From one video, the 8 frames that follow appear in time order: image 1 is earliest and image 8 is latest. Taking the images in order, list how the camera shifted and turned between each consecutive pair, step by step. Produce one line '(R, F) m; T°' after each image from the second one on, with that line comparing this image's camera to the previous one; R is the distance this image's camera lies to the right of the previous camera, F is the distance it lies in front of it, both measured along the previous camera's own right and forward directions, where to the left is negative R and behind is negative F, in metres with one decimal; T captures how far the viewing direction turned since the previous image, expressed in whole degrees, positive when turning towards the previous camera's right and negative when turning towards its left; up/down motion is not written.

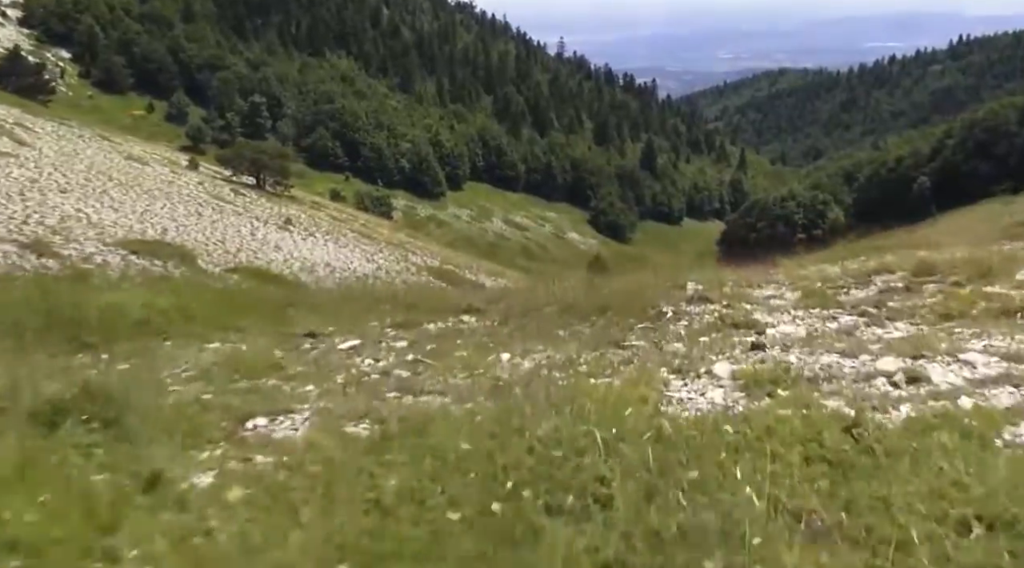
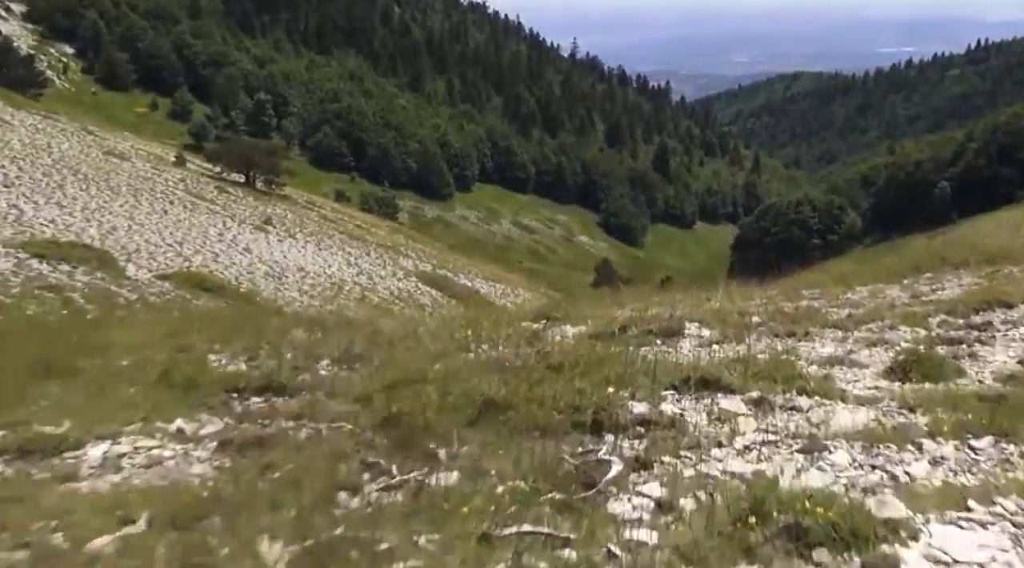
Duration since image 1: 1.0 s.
(+0.8, +3.7) m; -1°
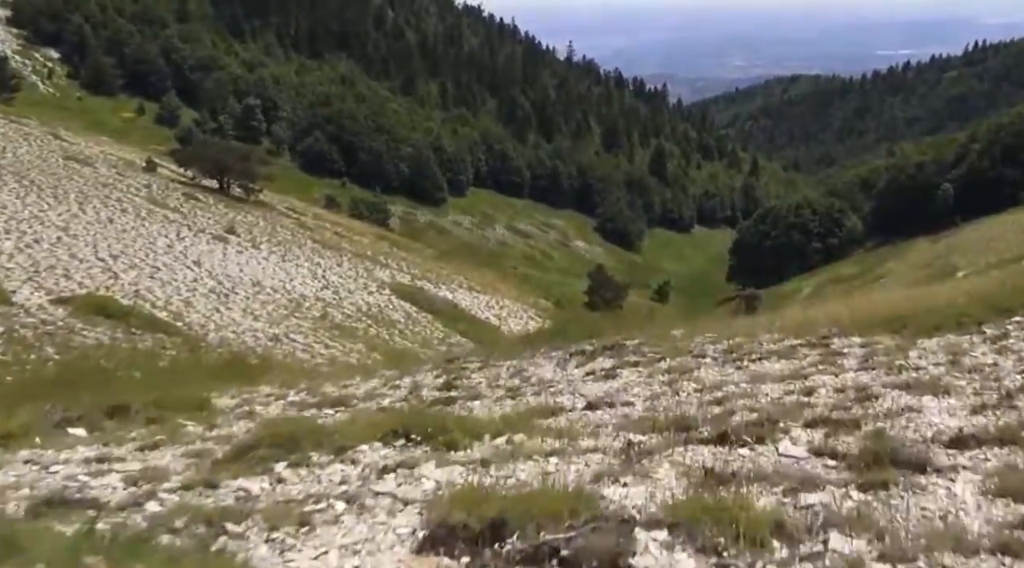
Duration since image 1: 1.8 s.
(+0.7, +3.4) m; 0°
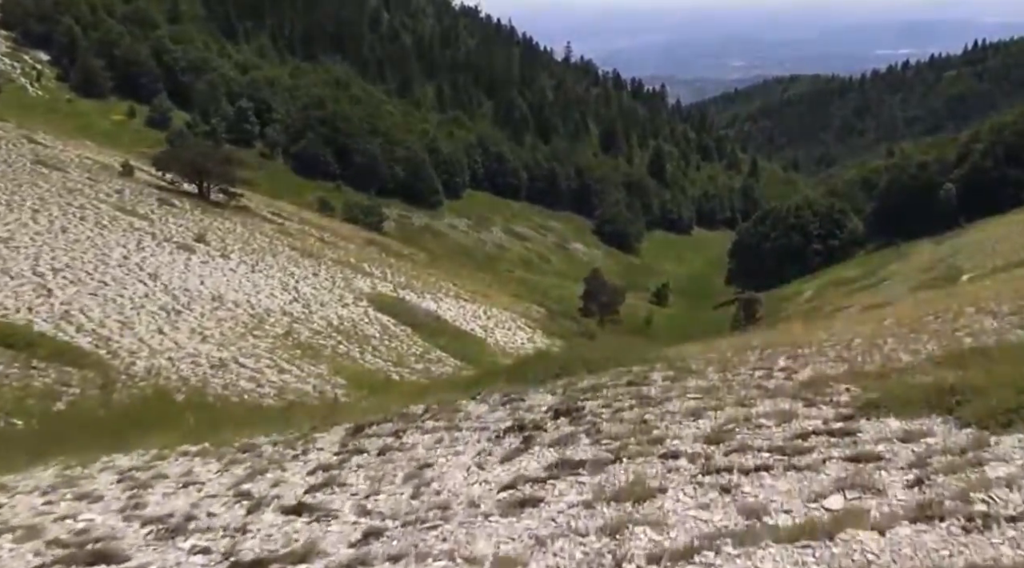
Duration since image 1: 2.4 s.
(+0.6, +2.4) m; 0°
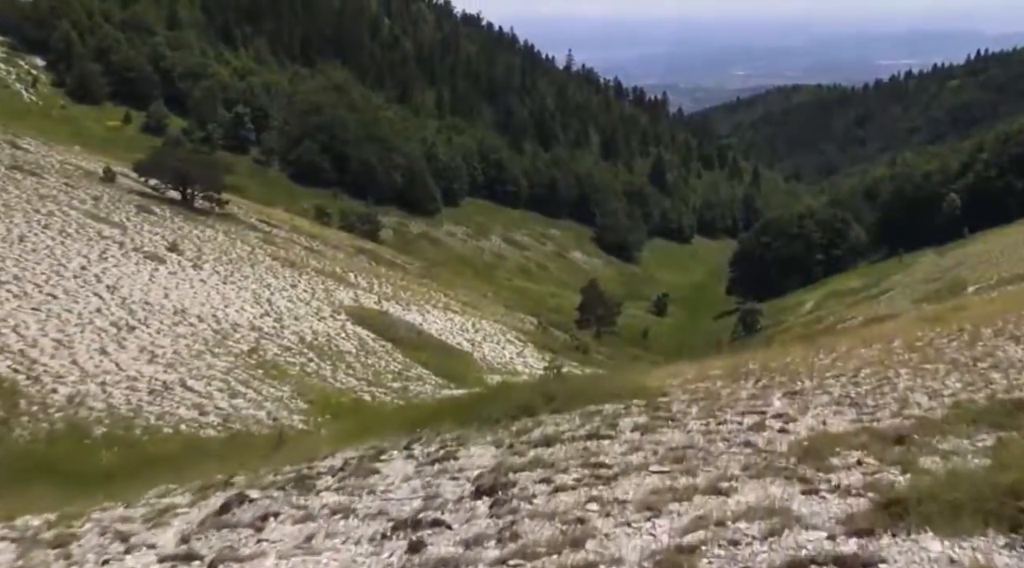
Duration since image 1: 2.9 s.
(+0.6, +1.9) m; 0°
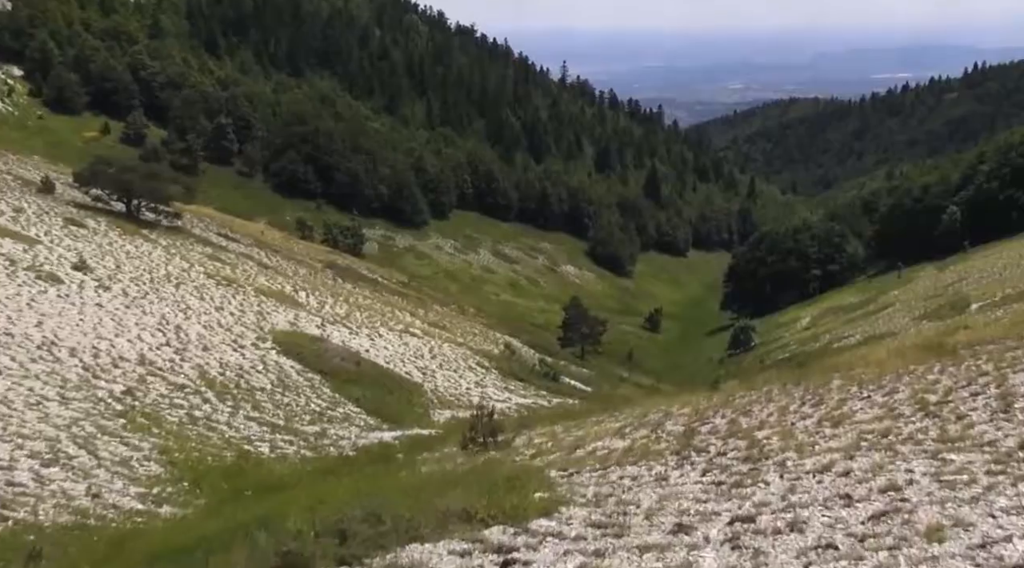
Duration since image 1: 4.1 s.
(+1.7, +4.5) m; 0°
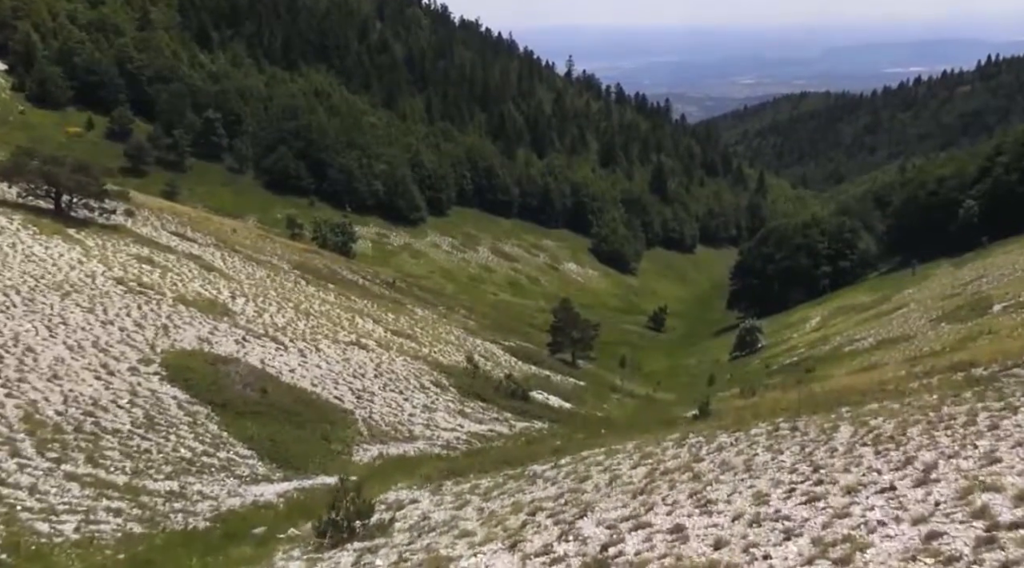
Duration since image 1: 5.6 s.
(+2.1, +5.9) m; -1°
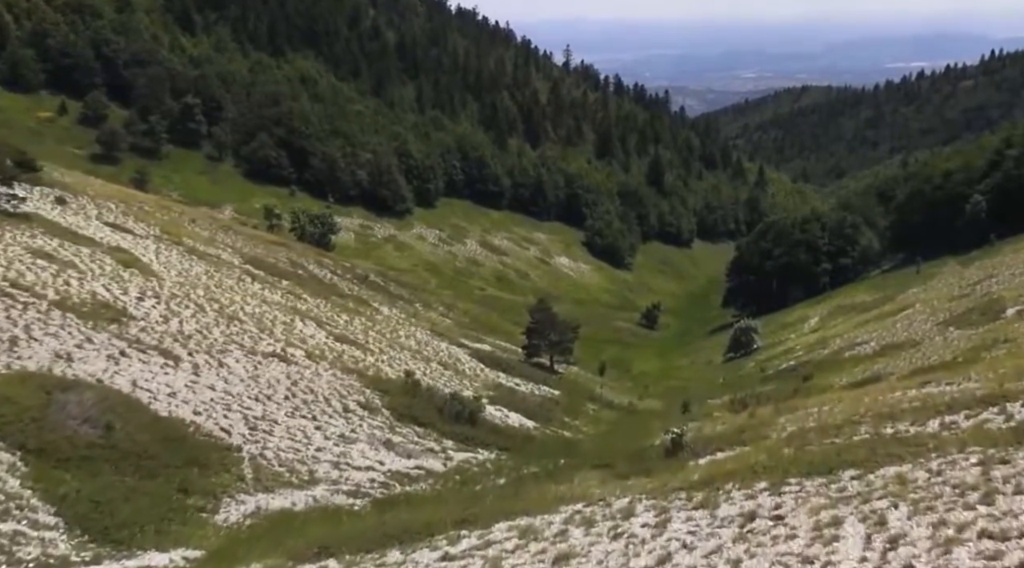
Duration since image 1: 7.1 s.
(+2.0, +6.0) m; 0°
